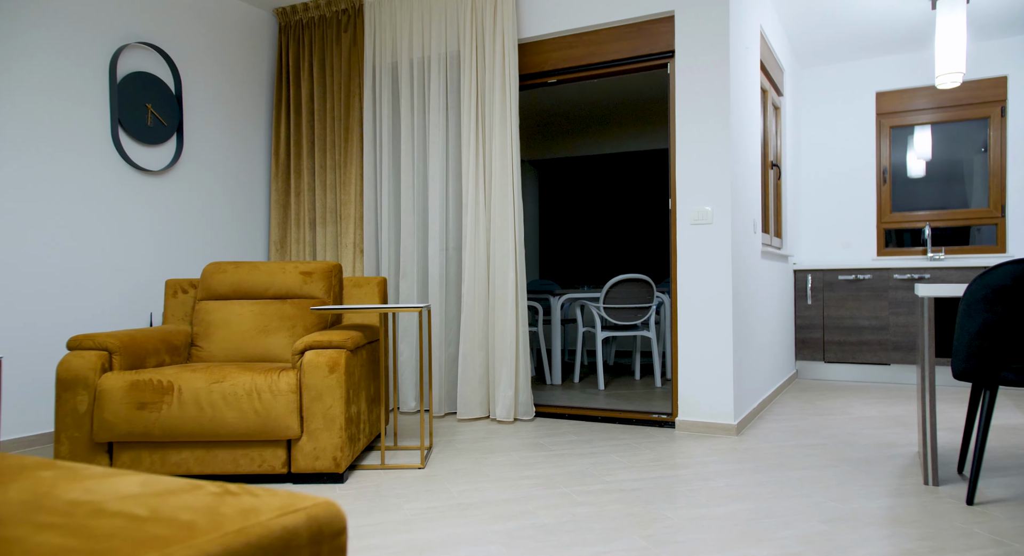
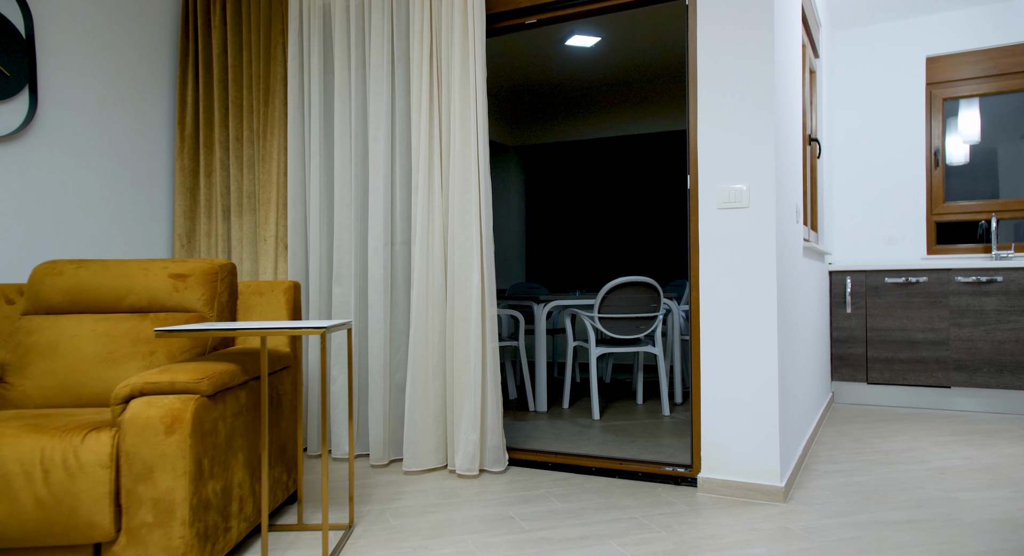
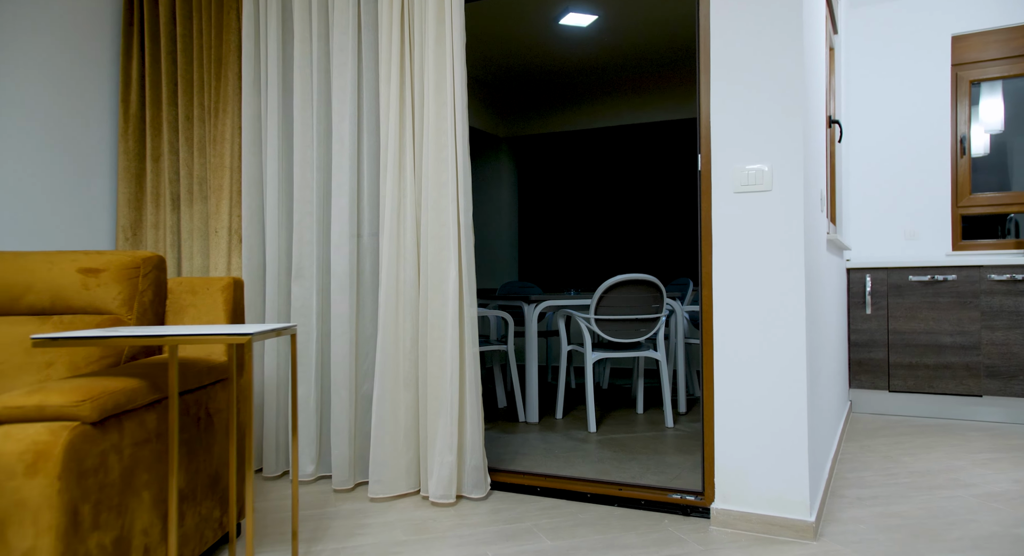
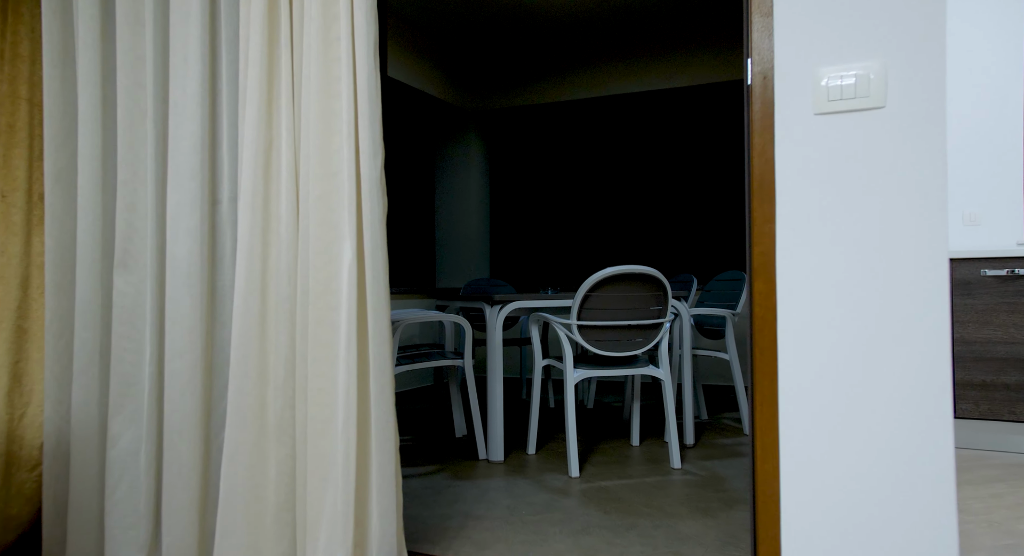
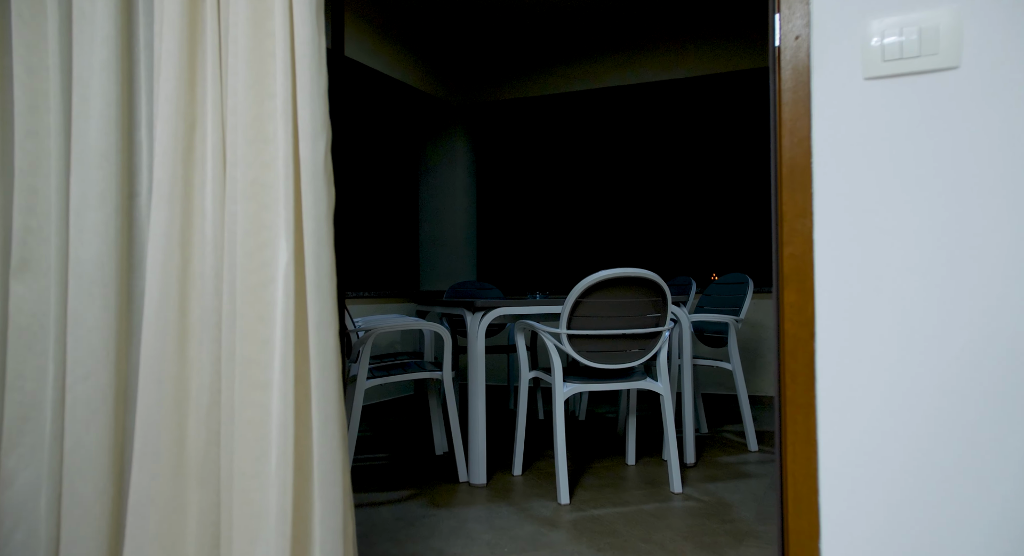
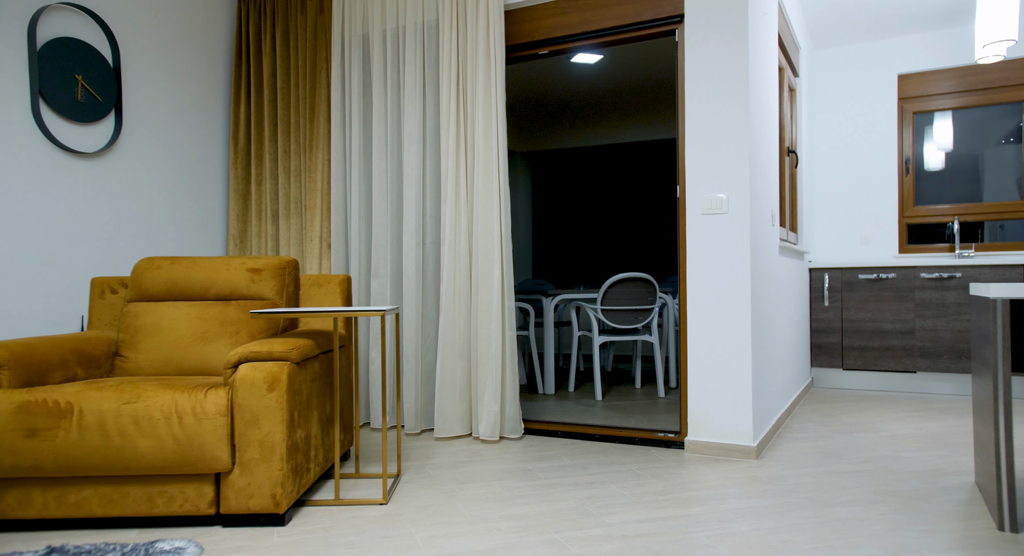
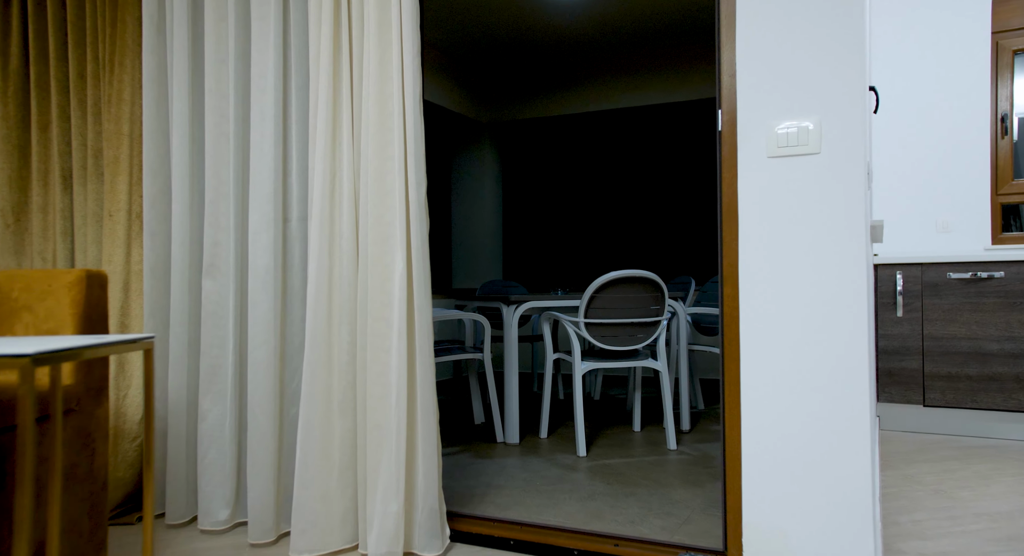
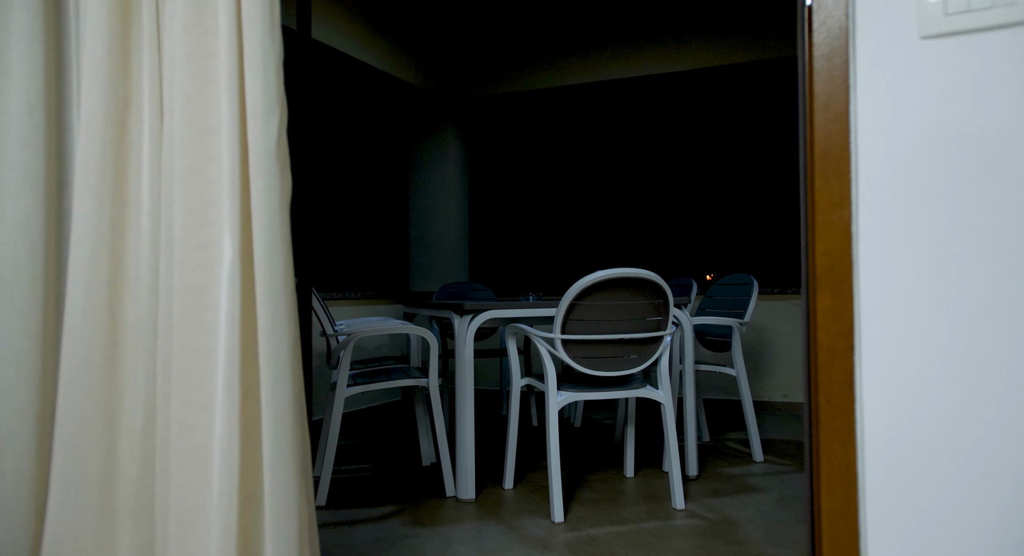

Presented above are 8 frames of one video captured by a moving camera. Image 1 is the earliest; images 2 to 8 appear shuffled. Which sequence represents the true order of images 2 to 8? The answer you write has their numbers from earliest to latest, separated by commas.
6, 2, 3, 7, 4, 5, 8
